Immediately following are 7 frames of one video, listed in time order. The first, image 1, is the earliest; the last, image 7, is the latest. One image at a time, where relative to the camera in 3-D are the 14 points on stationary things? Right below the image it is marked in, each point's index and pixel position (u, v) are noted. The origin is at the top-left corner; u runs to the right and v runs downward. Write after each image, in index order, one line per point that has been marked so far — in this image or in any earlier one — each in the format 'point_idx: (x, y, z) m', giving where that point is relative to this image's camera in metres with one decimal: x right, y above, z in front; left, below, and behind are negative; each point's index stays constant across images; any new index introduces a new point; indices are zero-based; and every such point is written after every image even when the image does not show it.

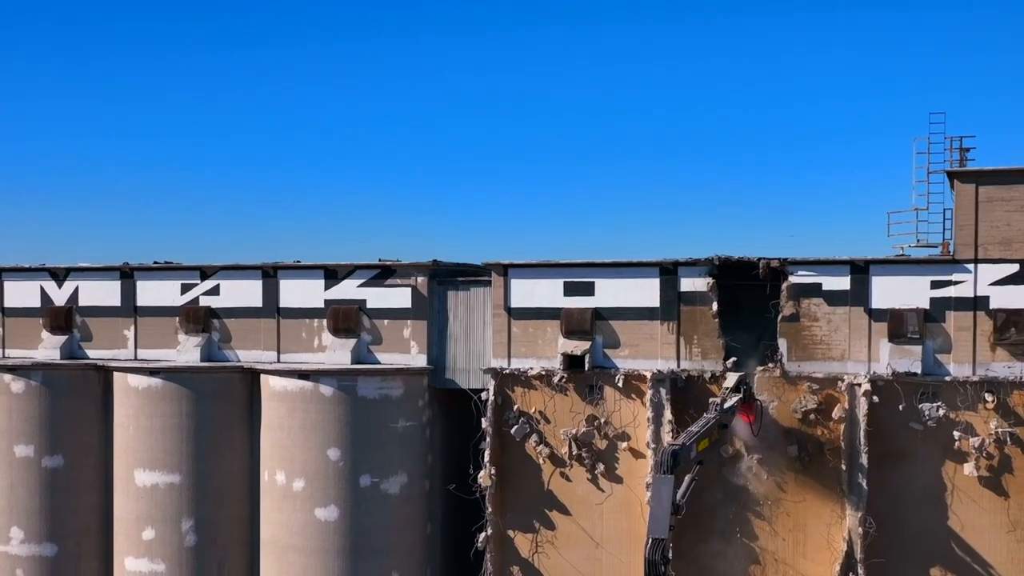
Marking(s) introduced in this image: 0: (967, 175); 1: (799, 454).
0: (+8.5, +2.1, +15.6) m
1: (+6.0, -3.5, +17.6) m
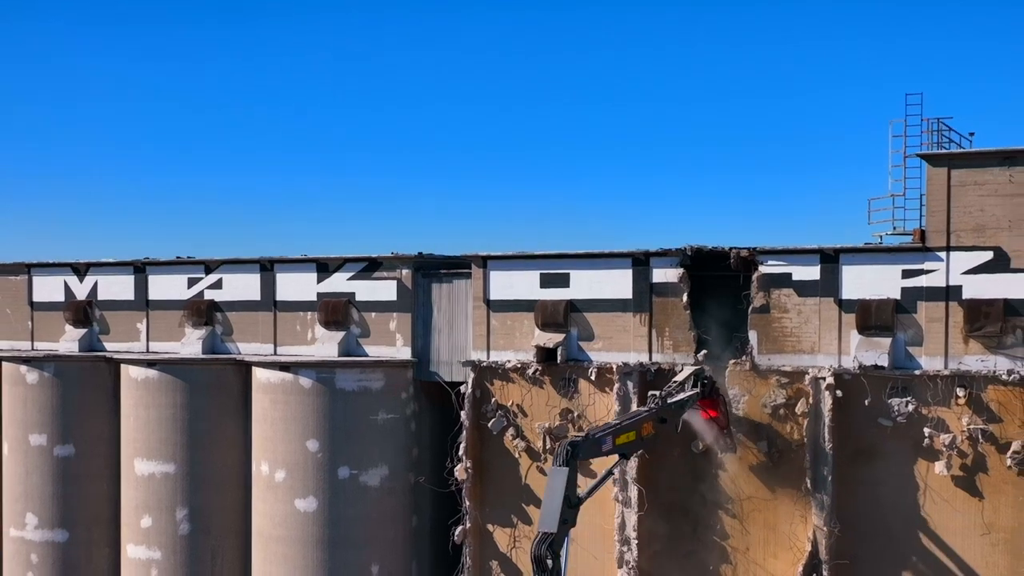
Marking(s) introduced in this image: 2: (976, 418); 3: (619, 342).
0: (+7.5, +2.3, +14.7) m
1: (+5.1, -3.3, +16.9) m
2: (+7.9, -2.2, +14.3) m
3: (+2.5, -1.3, +19.4) m
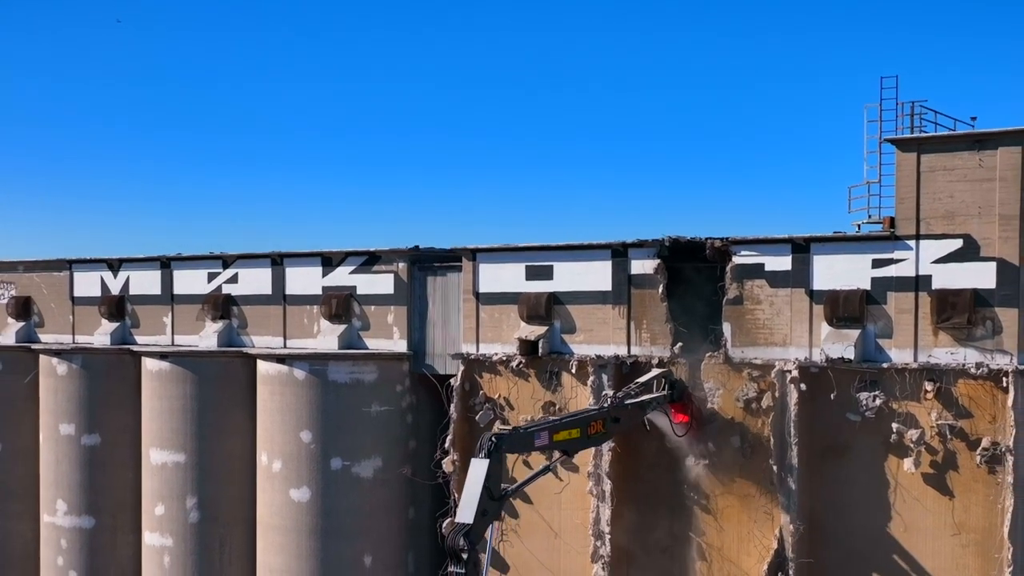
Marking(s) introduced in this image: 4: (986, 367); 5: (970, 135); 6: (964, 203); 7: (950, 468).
0: (+6.6, +2.4, +14.1) m
1: (+4.5, -3.1, +16.4) m
2: (+7.1, -2.1, +13.7) m
3: (+2.0, -1.1, +19.1) m
4: (+7.5, -1.3, +13.3) m
5: (+7.4, +2.5, +13.6) m
6: (+7.4, +1.4, +13.7) m
7: (+7.2, -2.9, +13.7) m
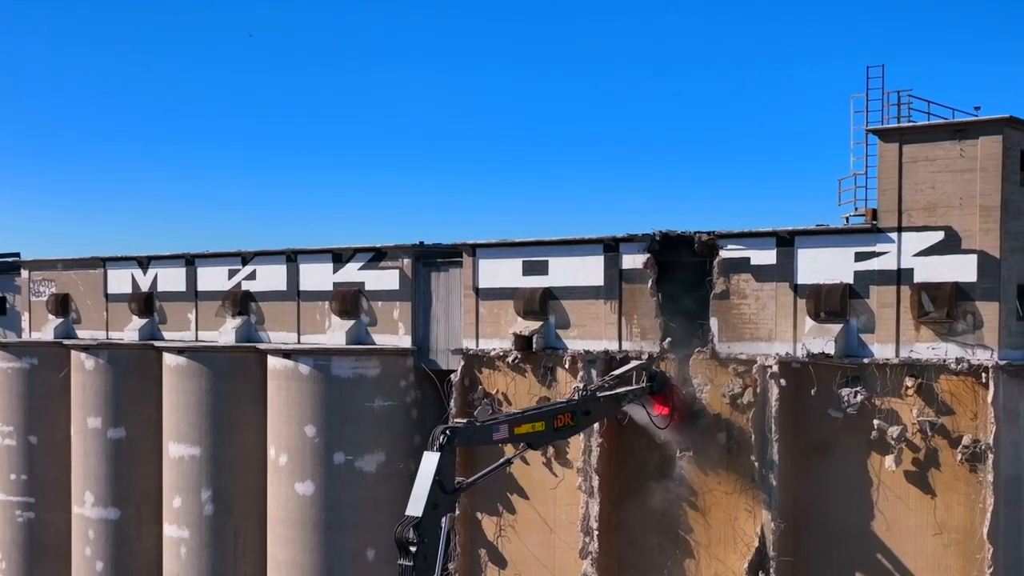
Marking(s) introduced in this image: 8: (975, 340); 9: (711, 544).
0: (+6.2, +2.6, +13.8) m
1: (+4.1, -3.0, +16.2) m
2: (+6.6, -2.0, +13.4) m
3: (+1.8, -1.0, +19.0) m
4: (+7.0, -1.1, +13.0) m
5: (+6.9, +2.6, +13.2) m
6: (+6.9, +1.5, +13.3) m
7: (+6.7, -2.8, +13.4) m
8: (+7.2, -0.8, +13.0) m
9: (+3.9, -5.1, +16.6) m
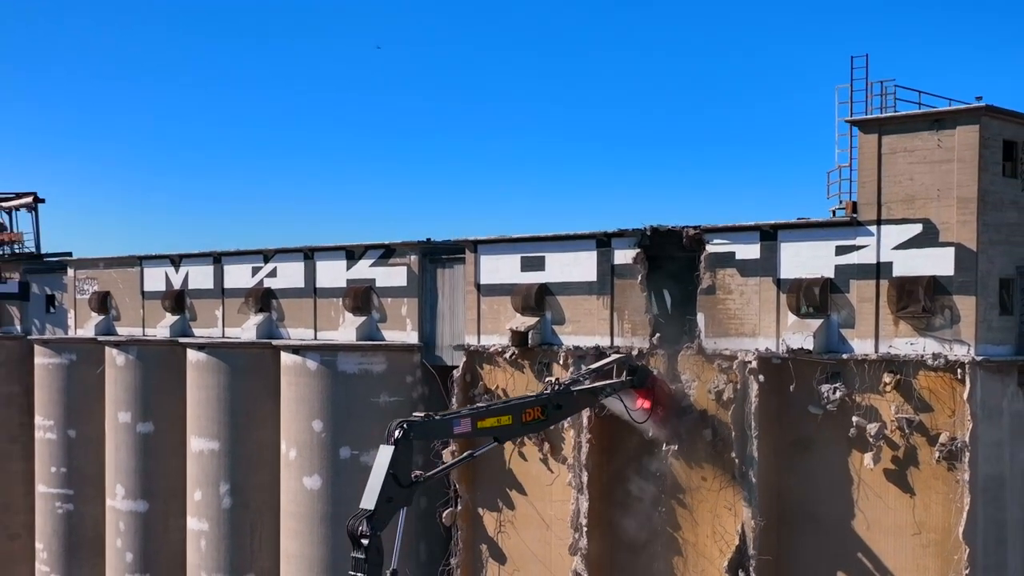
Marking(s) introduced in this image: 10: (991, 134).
0: (+5.7, +2.6, +13.5) m
1: (+3.8, -2.9, +16.1) m
2: (+6.2, -1.9, +13.1) m
3: (+1.7, -0.9, +19.0) m
4: (+6.5, -1.1, +12.7) m
5: (+6.4, +2.7, +12.9) m
6: (+6.4, +1.6, +13.0) m
7: (+6.2, -2.7, +13.1) m
8: (+6.7, -0.7, +12.7) m
9: (+3.6, -5.0, +16.5) m
10: (+7.2, +2.3, +12.7) m
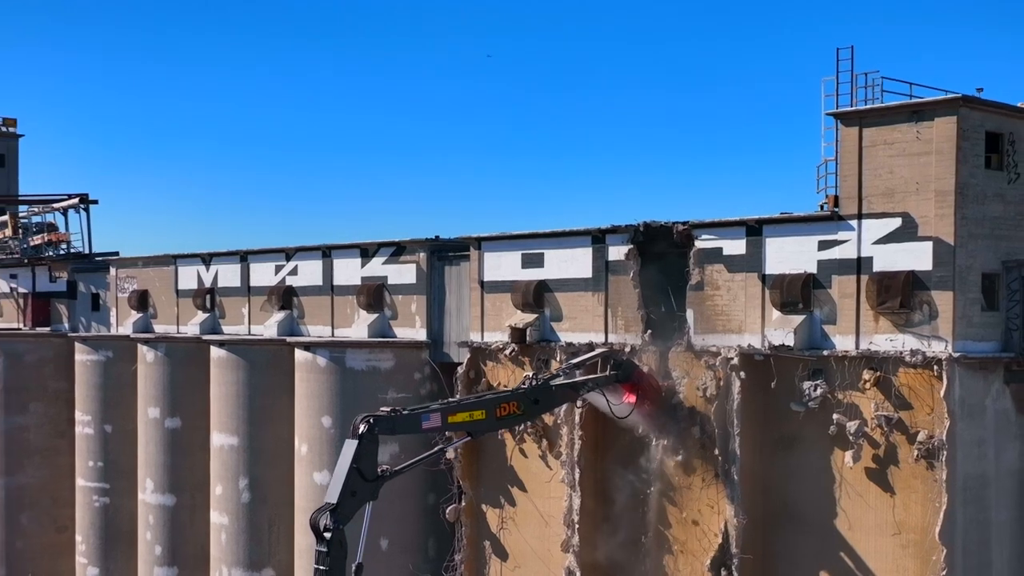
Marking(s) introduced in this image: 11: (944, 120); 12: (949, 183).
0: (+5.3, +2.7, +13.3) m
1: (+3.6, -2.8, +16.0) m
2: (+5.8, -1.8, +12.9) m
3: (+1.6, -0.8, +19.0) m
4: (+6.1, -1.0, +12.4) m
5: (+6.0, +2.7, +12.7) m
6: (+6.0, +1.7, +12.7) m
7: (+5.8, -2.7, +12.9) m
8: (+6.2, -0.6, +12.4) m
9: (+3.4, -4.9, +16.4) m
10: (+6.8, +2.4, +12.4) m
11: (+6.4, +2.5, +12.3) m
12: (+6.4, +1.5, +12.3) m
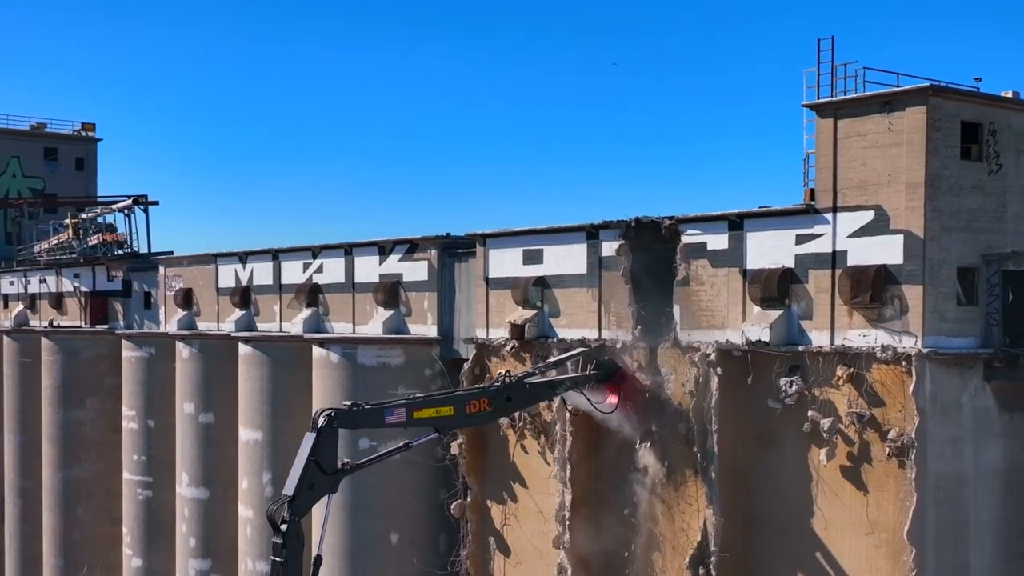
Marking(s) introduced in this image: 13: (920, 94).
0: (+4.8, +2.8, +13.1) m
1: (+3.3, -2.7, +15.9) m
2: (+5.3, -1.7, +12.6) m
3: (+1.5, -0.7, +19.0) m
4: (+5.5, -0.9, +12.1) m
5: (+5.4, +2.8, +12.4) m
6: (+5.4, +1.7, +12.5) m
7: (+5.3, -2.6, +12.6) m
8: (+5.7, -0.6, +12.1) m
9: (+3.2, -4.8, +16.3) m
10: (+6.2, +2.5, +12.0) m
11: (+5.8, +2.6, +12.0) m
12: (+5.9, +1.6, +12.0) m
13: (+5.9, +2.8, +12.0) m
